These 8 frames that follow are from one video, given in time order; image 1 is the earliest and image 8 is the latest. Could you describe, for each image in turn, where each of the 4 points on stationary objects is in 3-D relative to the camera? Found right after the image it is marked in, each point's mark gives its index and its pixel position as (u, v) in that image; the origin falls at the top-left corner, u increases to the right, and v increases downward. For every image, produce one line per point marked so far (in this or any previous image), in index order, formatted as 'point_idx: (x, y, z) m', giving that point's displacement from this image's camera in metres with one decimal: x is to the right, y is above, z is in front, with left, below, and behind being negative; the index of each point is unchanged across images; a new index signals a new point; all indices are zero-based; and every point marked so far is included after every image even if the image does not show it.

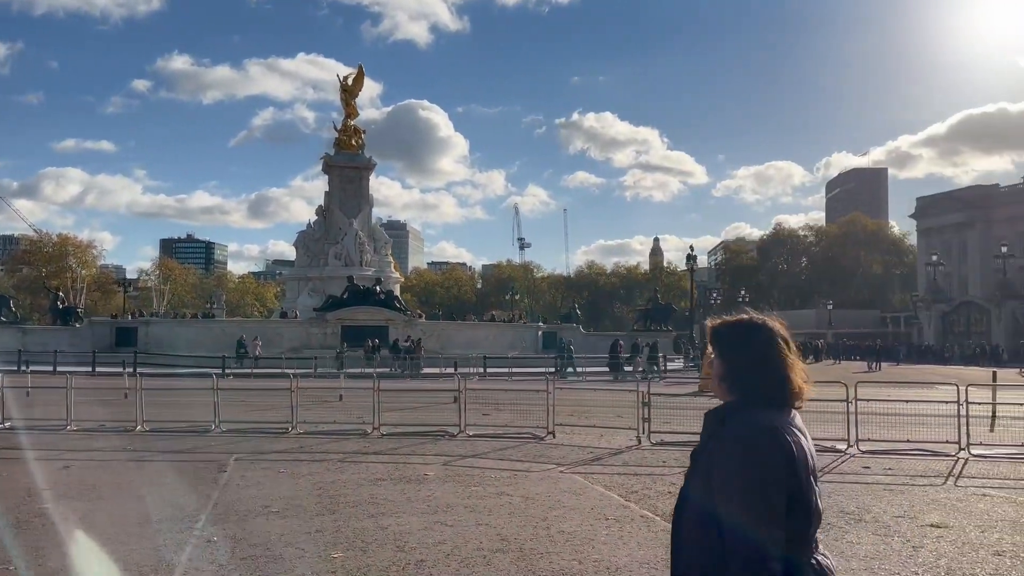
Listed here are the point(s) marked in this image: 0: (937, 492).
0: (+5.5, -2.6, +11.4) m
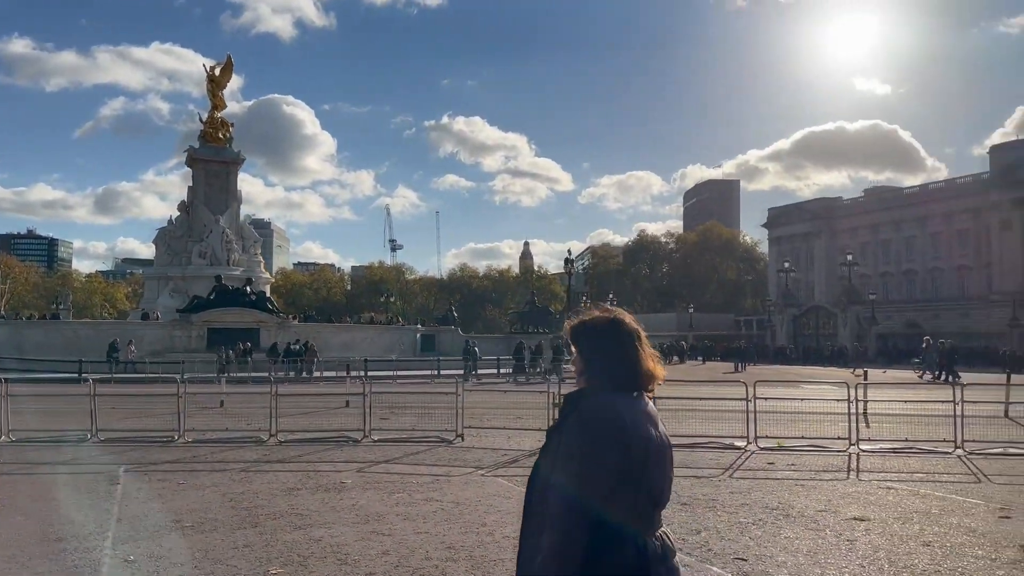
0: (+4.5, -2.6, +11.9) m
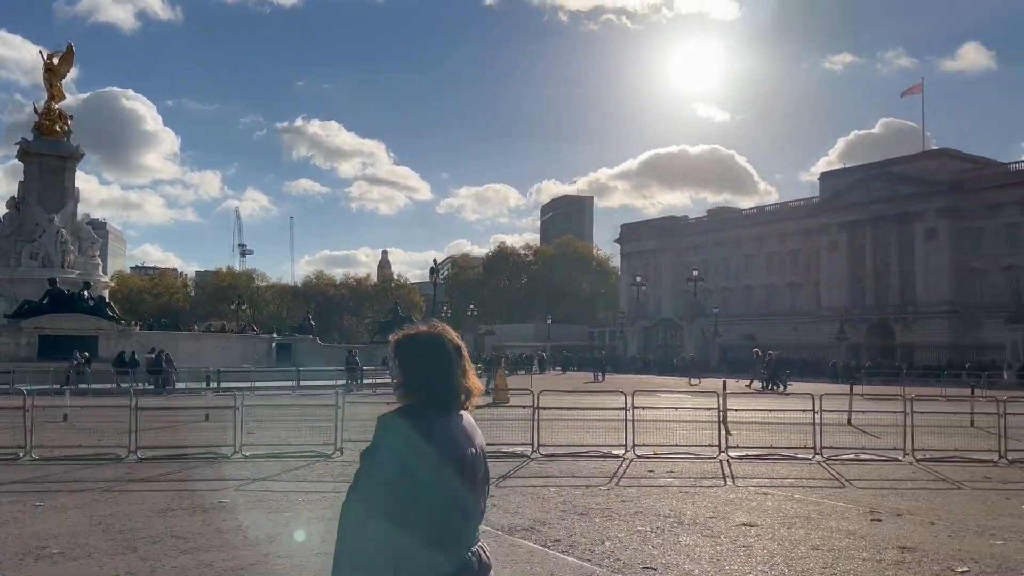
0: (+3.0, -2.8, +12.3) m
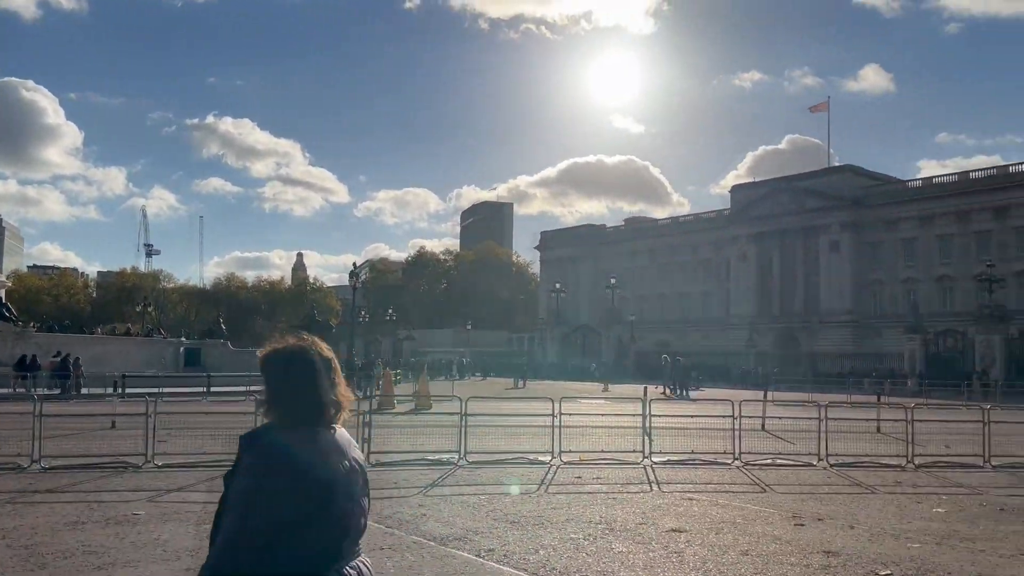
0: (+2.0, -2.9, +12.4) m
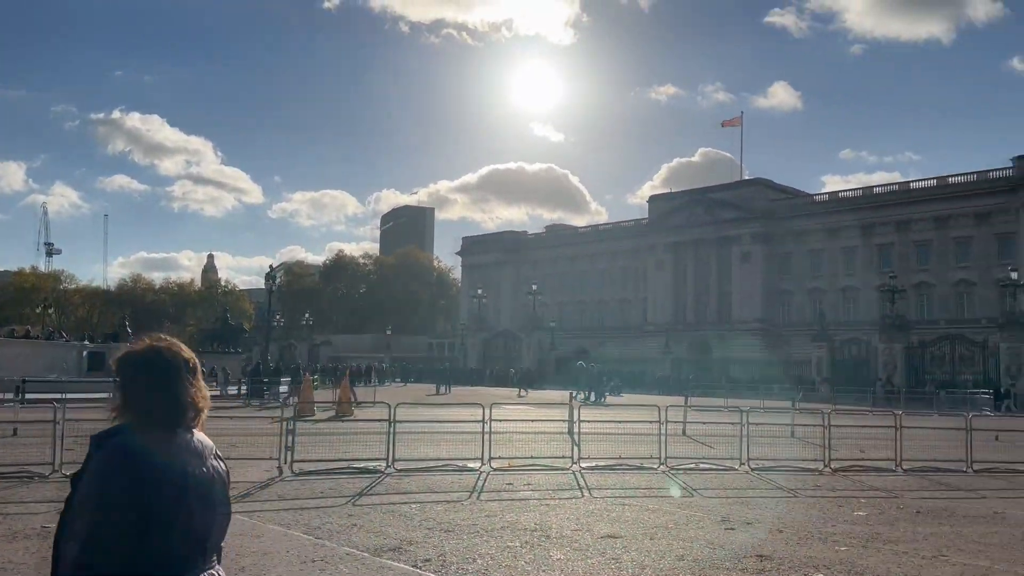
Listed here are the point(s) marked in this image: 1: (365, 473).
0: (+1.0, -3.0, +12.4) m
1: (-2.5, -3.2, +15.3) m
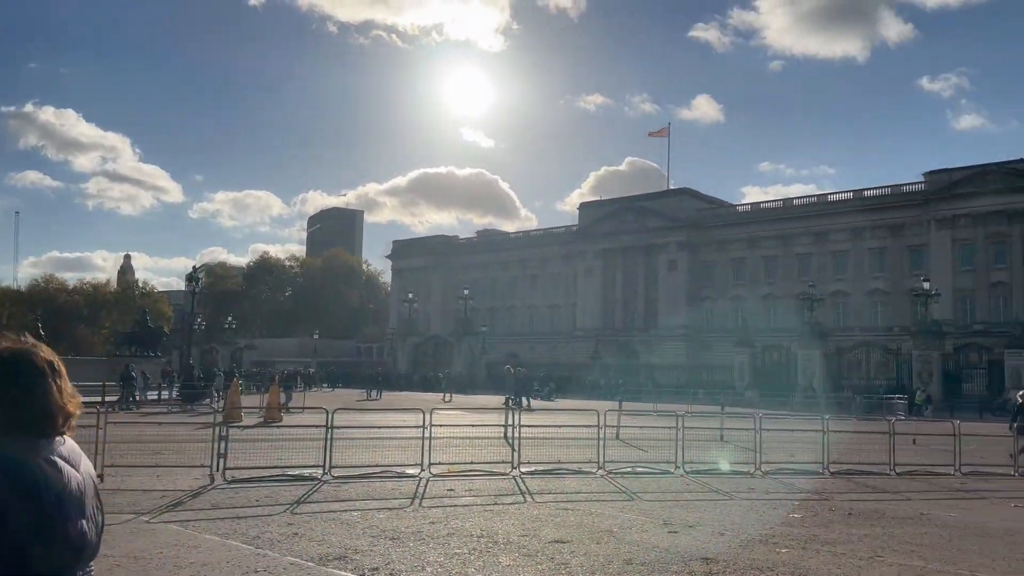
0: (+0.2, -3.1, +12.4) m
1: (-3.6, -3.3, +15.0) m
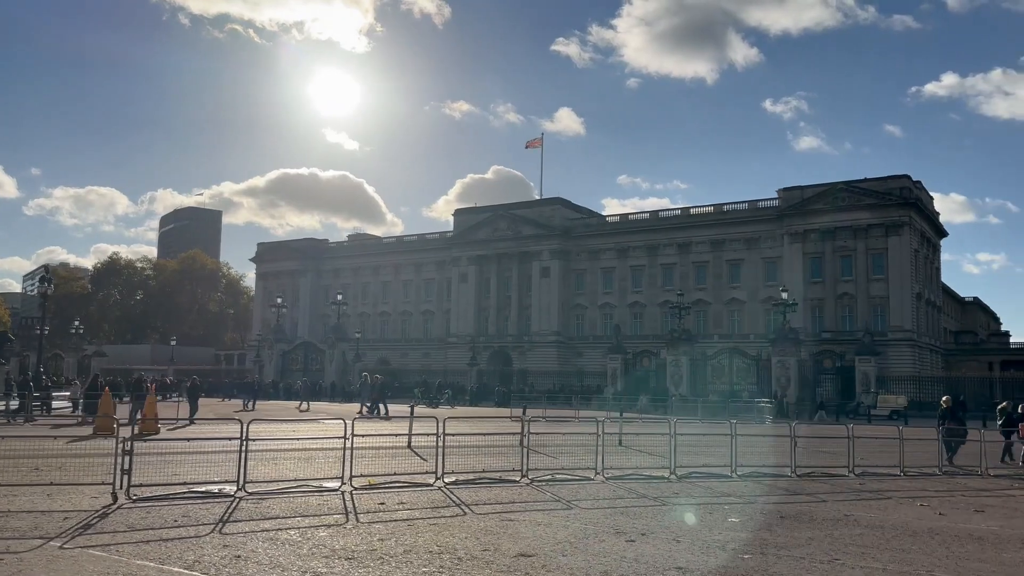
0: (-0.5, -3.2, +12.0) m
1: (-4.7, -3.3, +13.9) m
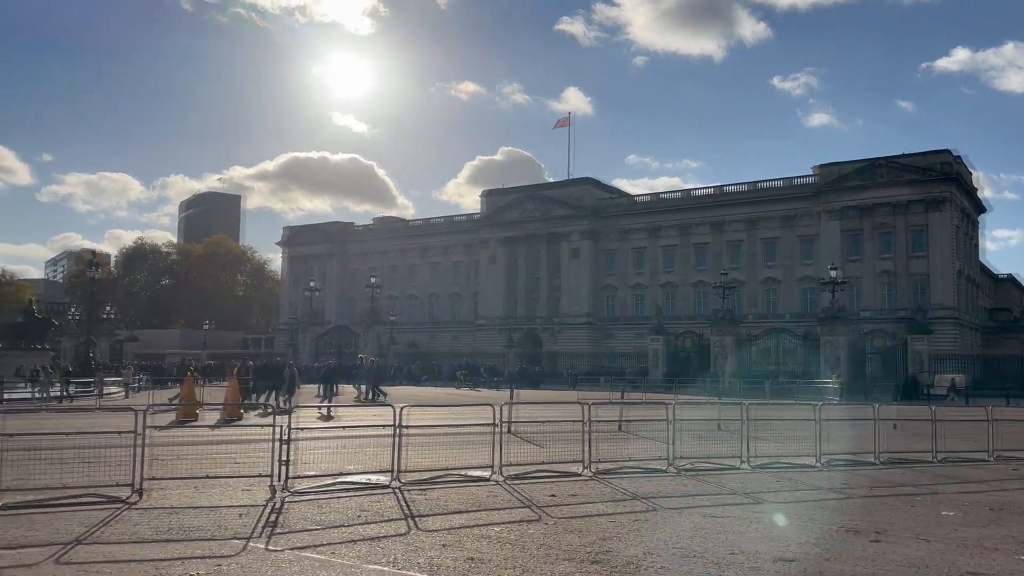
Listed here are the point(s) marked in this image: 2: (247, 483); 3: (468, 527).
0: (+2.1, -2.9, +11.1) m
1: (-2.0, -3.0, +13.2) m
2: (-4.3, -3.1, +14.2) m
3: (-0.6, -2.9, +10.5) m
